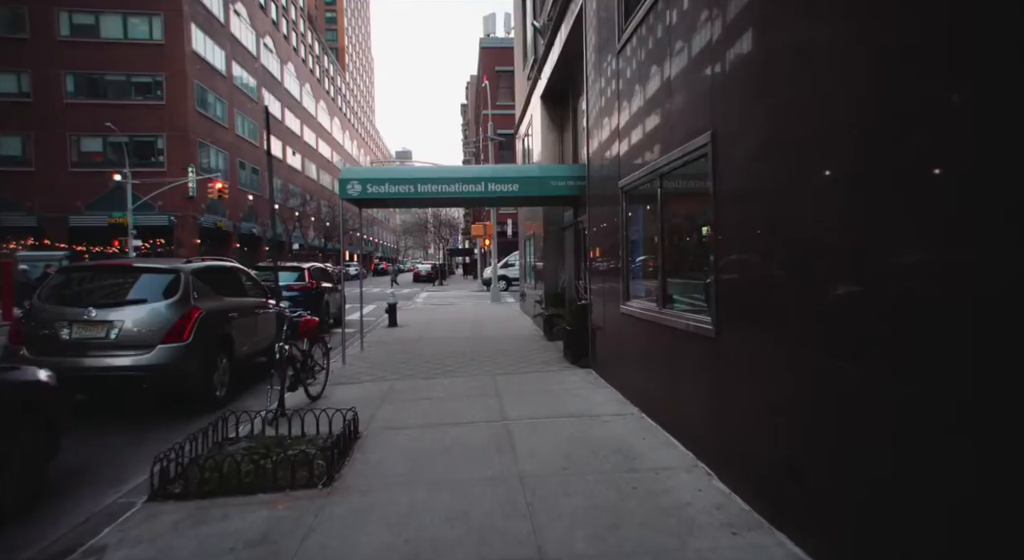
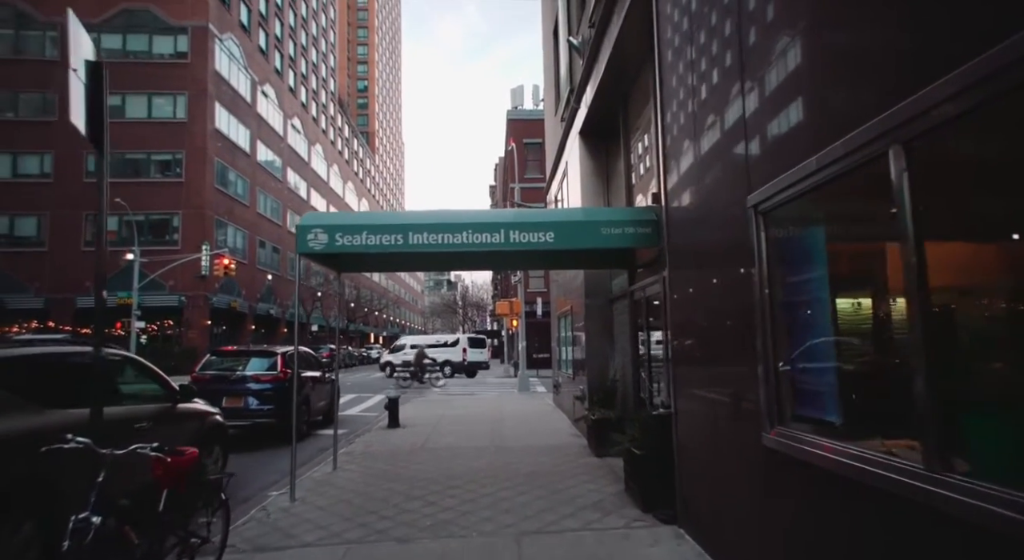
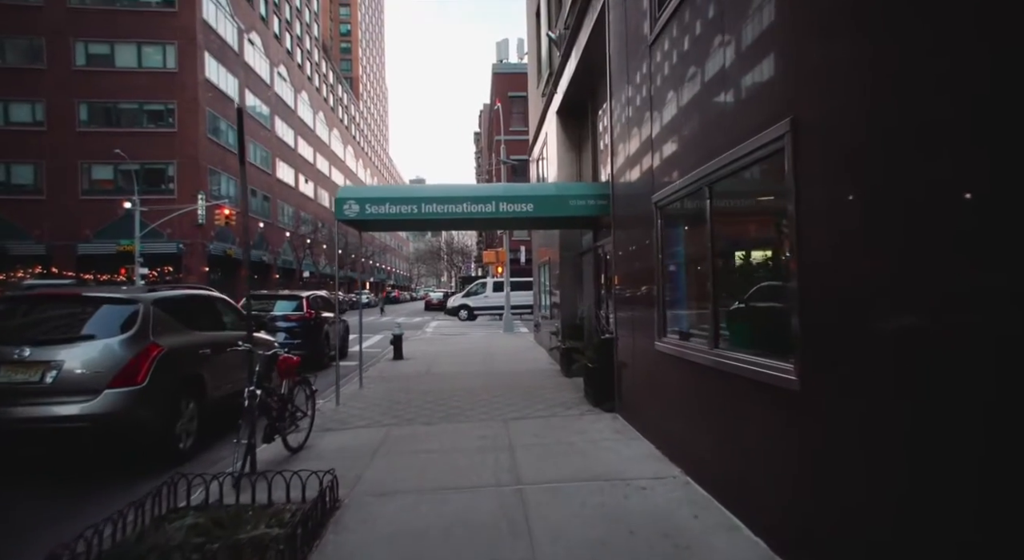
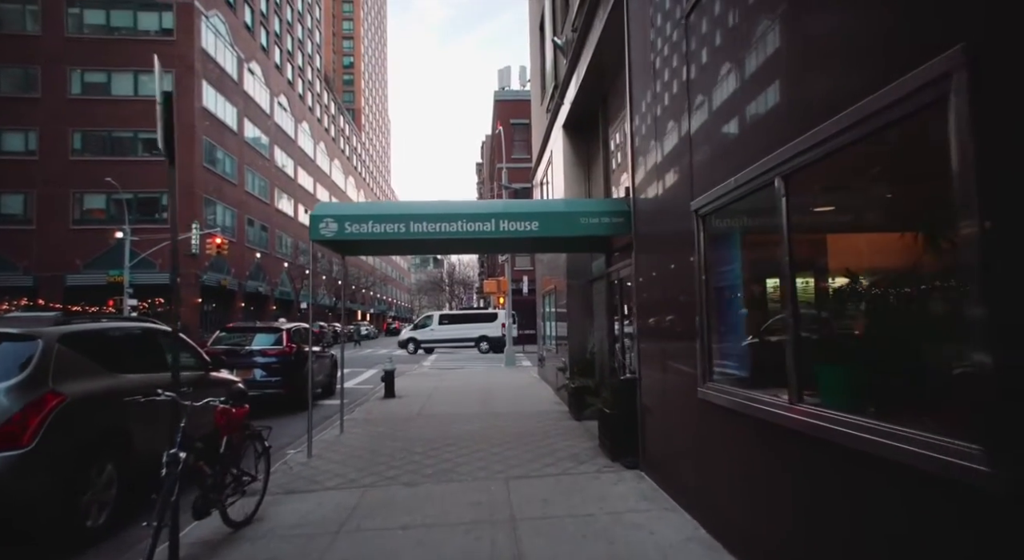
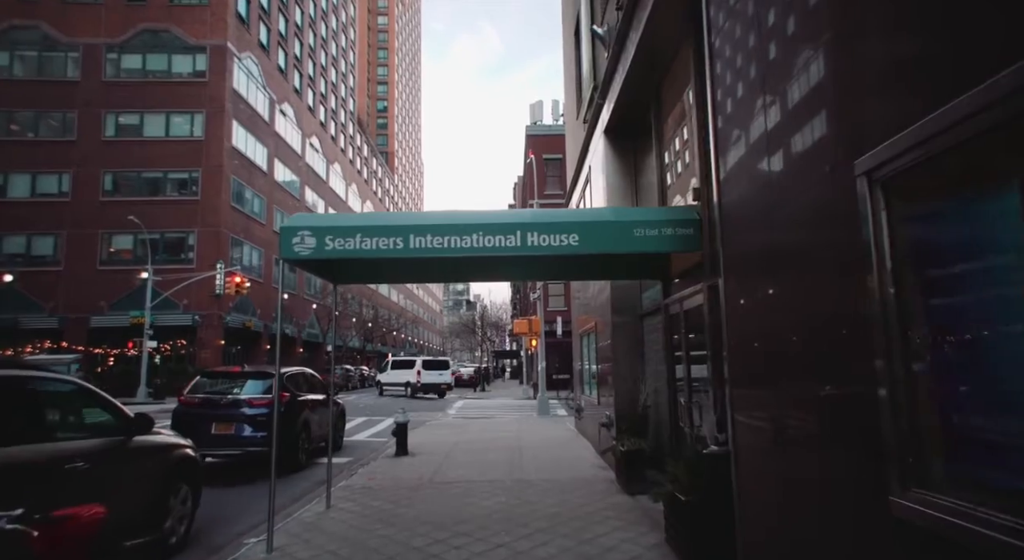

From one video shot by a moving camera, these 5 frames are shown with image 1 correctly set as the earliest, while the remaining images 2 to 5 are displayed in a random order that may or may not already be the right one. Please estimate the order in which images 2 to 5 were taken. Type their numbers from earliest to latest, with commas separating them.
3, 4, 2, 5
